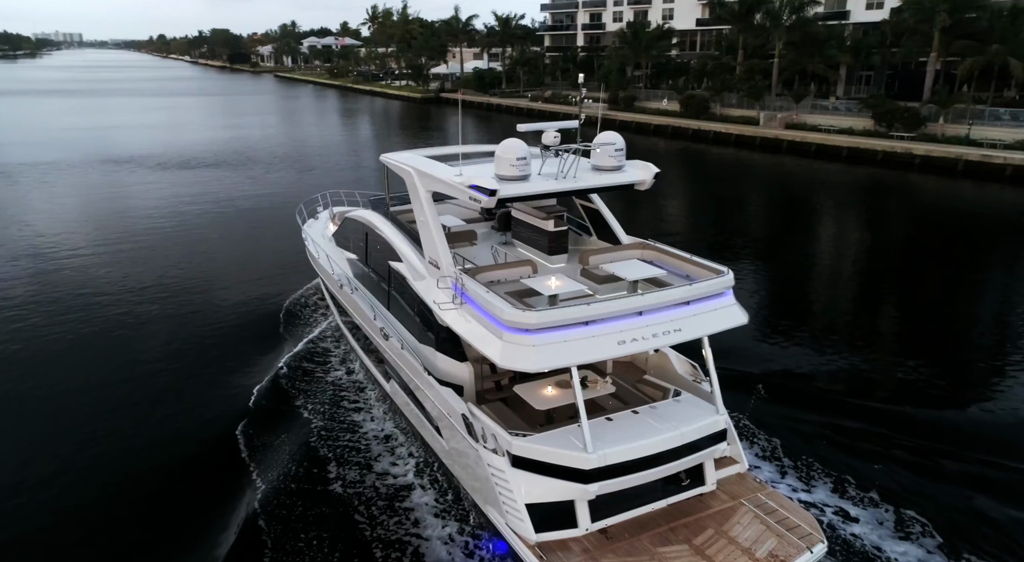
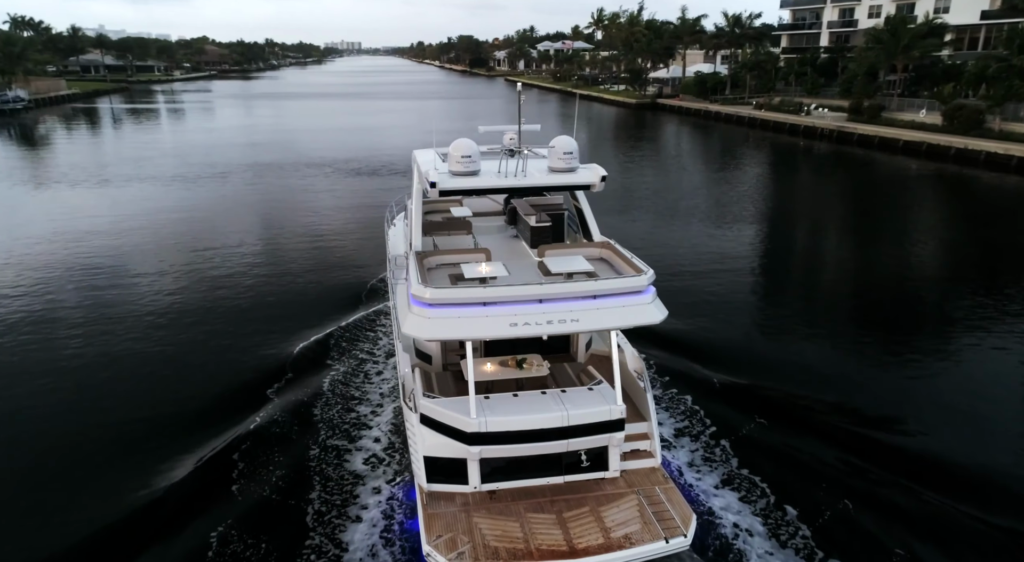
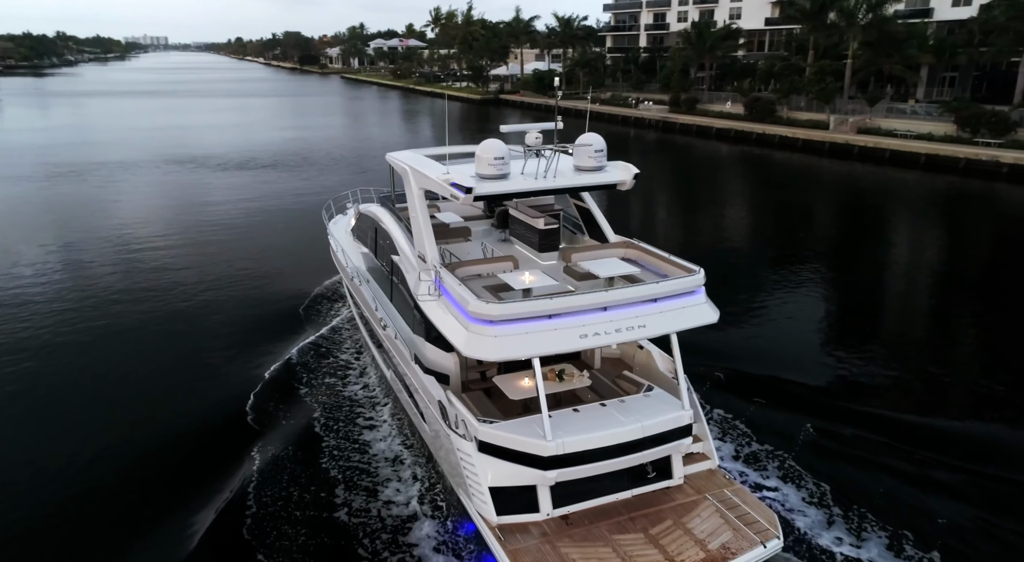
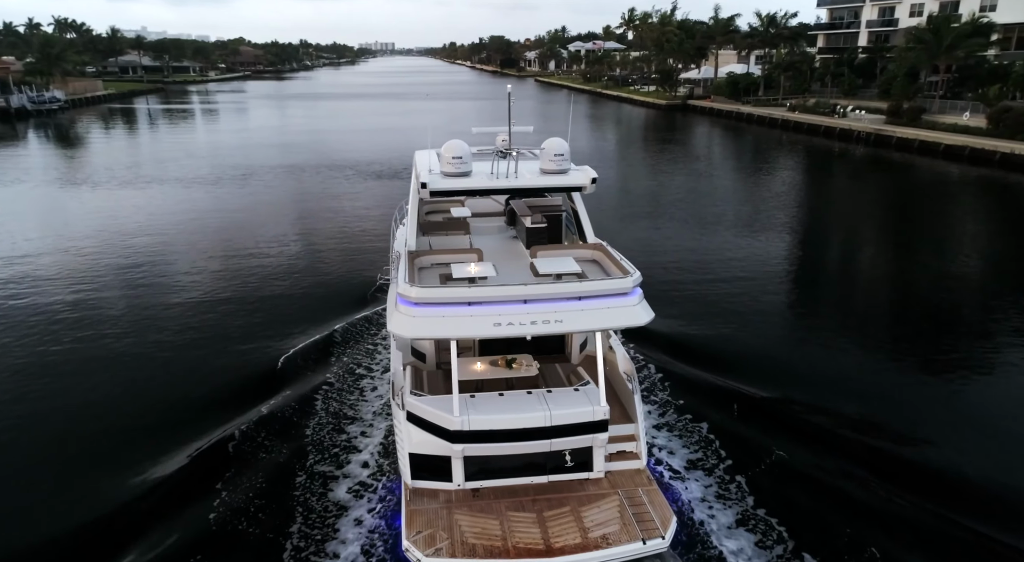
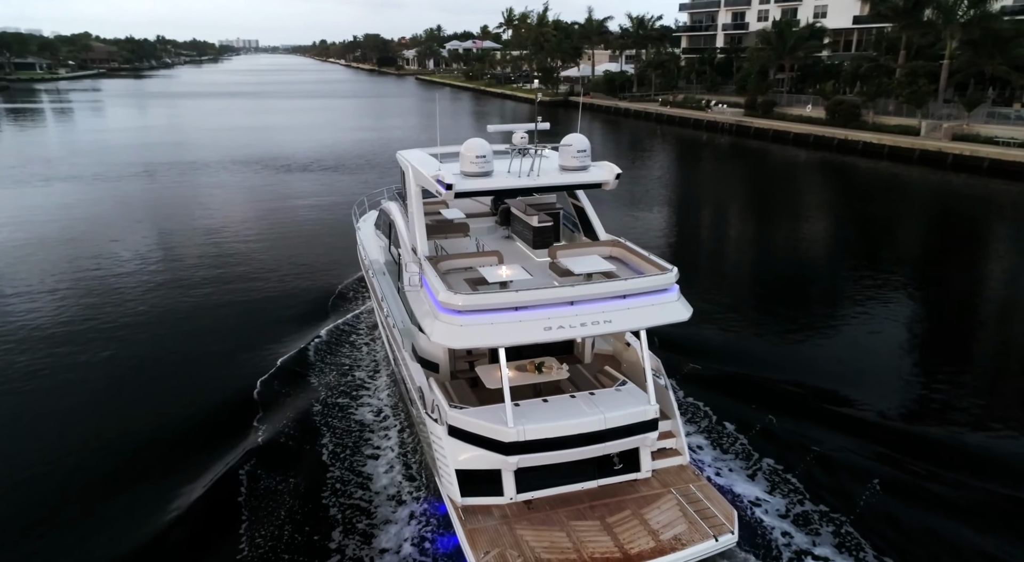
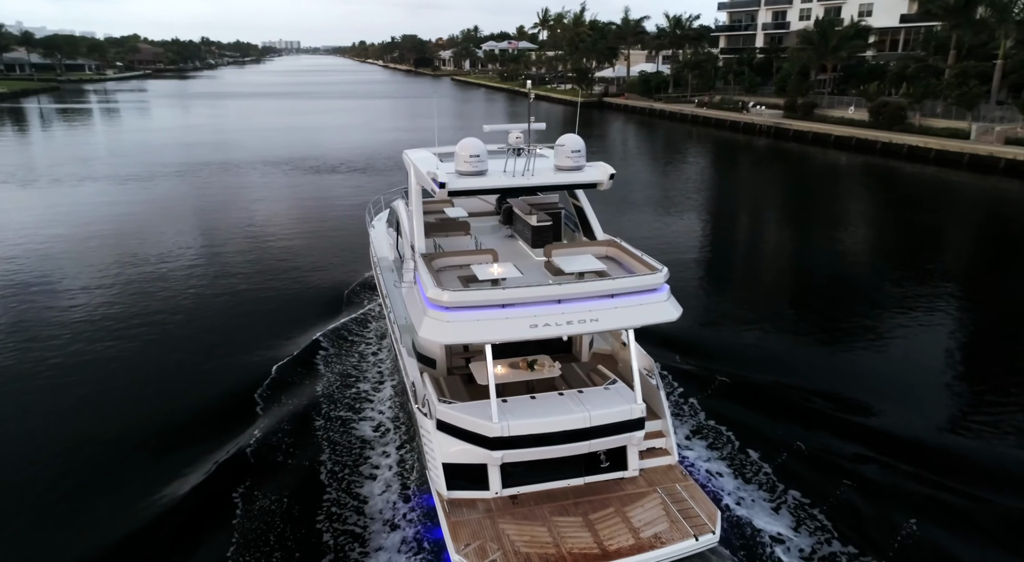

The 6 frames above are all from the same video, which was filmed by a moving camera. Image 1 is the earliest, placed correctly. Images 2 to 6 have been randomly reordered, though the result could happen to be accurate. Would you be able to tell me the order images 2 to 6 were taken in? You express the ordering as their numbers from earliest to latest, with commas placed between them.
3, 5, 6, 2, 4
